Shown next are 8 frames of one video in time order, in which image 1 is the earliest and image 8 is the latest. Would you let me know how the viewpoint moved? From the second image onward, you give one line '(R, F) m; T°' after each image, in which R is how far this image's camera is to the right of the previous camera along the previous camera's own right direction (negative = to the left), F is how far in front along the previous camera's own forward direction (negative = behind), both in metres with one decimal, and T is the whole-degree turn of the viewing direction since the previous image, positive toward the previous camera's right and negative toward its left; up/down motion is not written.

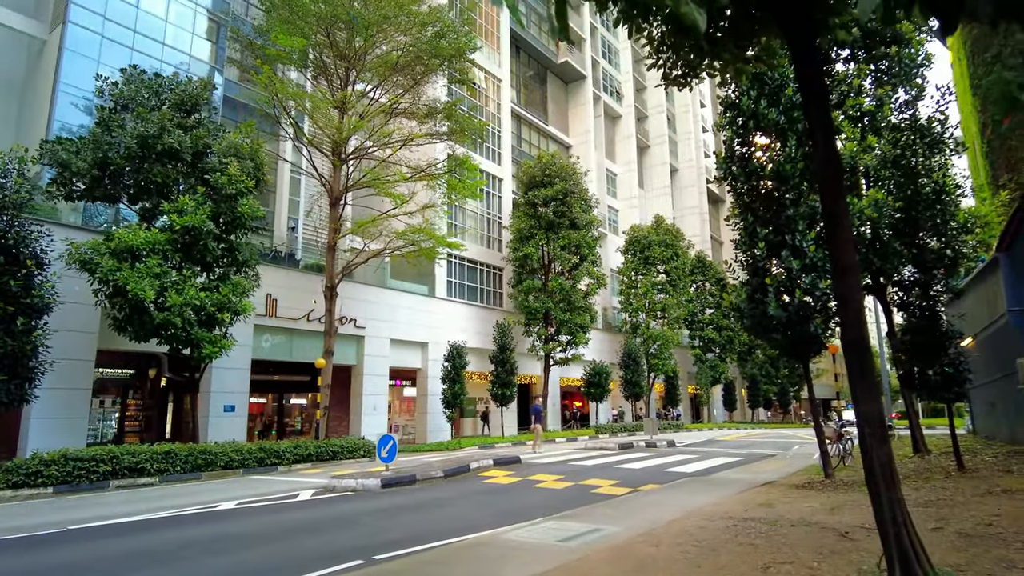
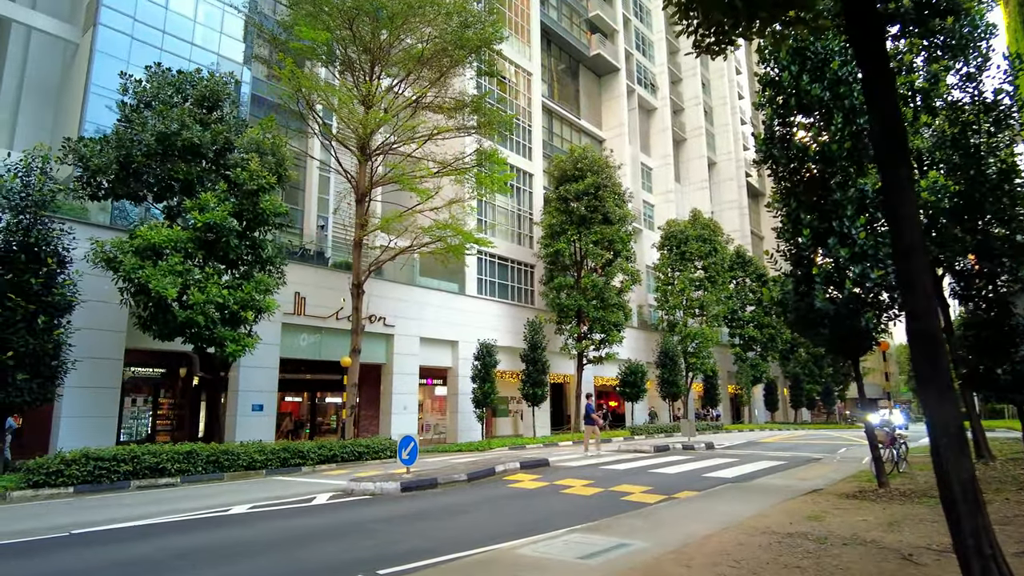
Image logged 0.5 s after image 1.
(+0.2, +0.6) m; -3°
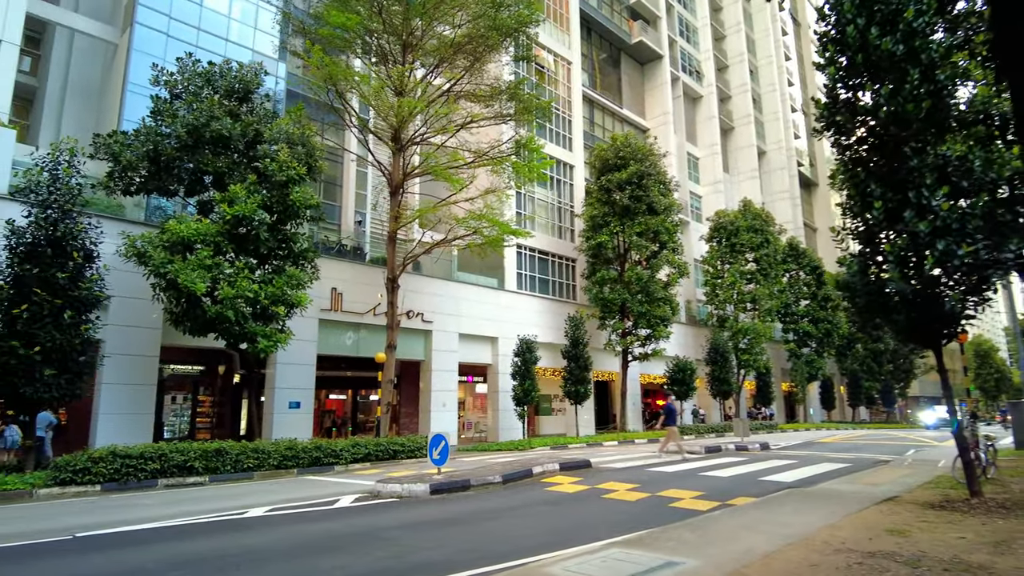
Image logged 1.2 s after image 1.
(+0.2, +0.8) m; -4°
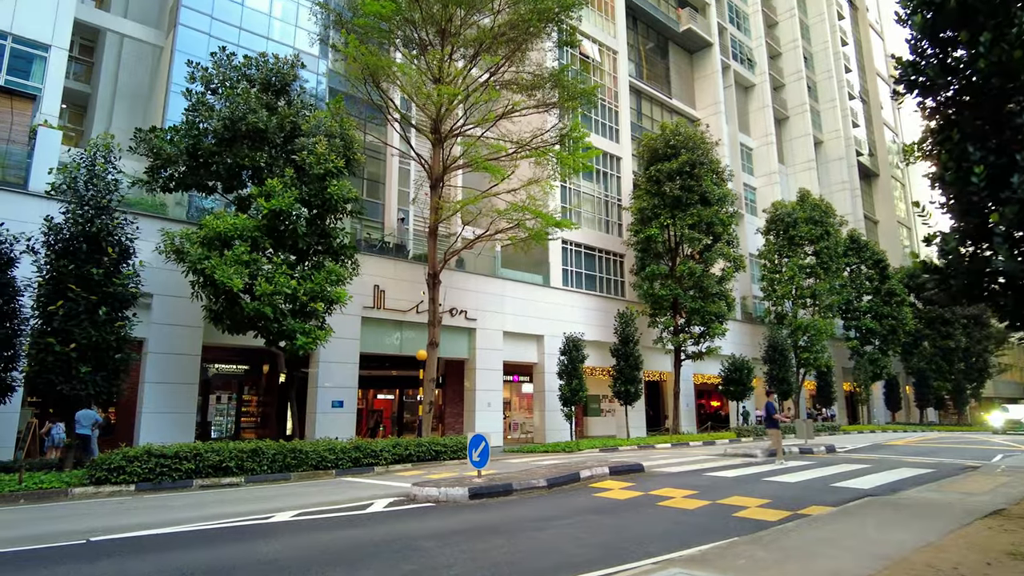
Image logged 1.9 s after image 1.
(+0.1, +0.8) m; -4°
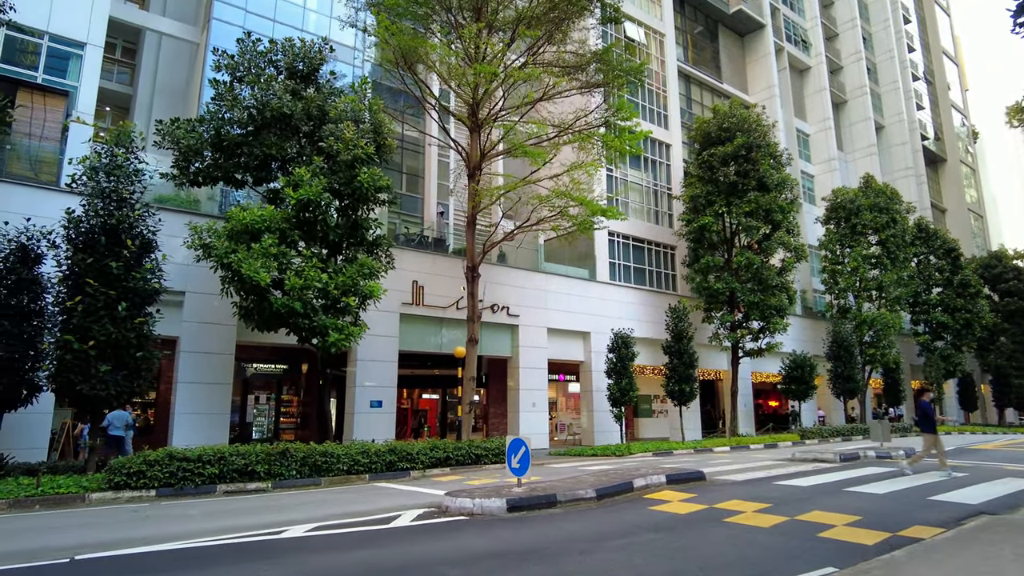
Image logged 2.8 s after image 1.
(+0.1, +1.1) m; -4°
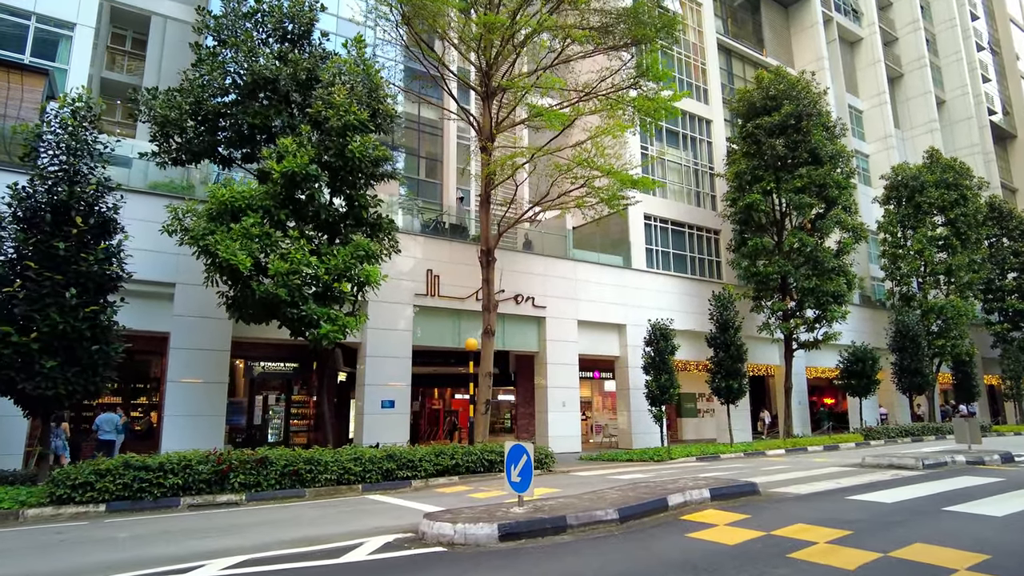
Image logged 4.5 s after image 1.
(+0.5, +1.9) m; -4°
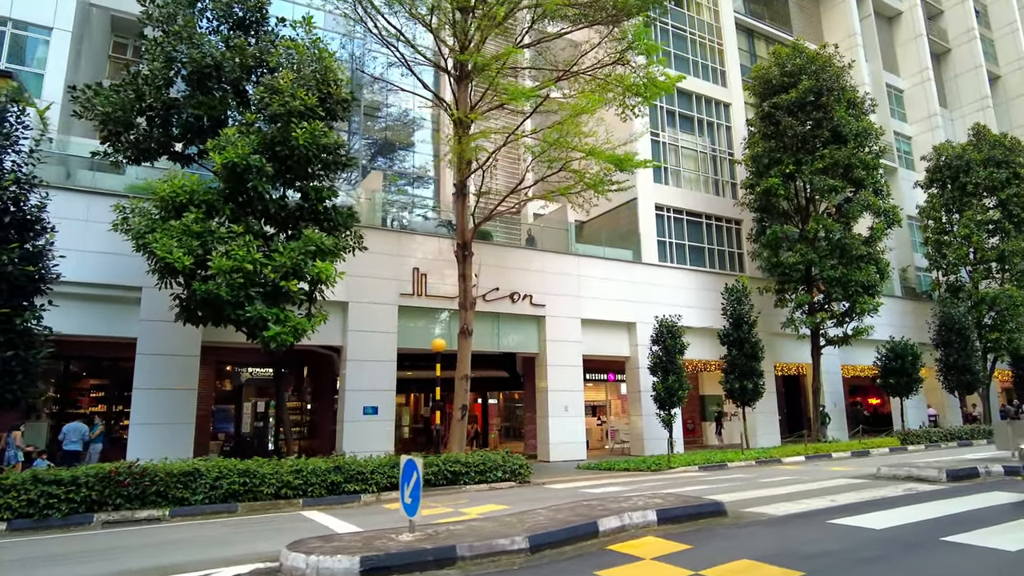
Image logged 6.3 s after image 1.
(+1.5, +1.2) m; -4°
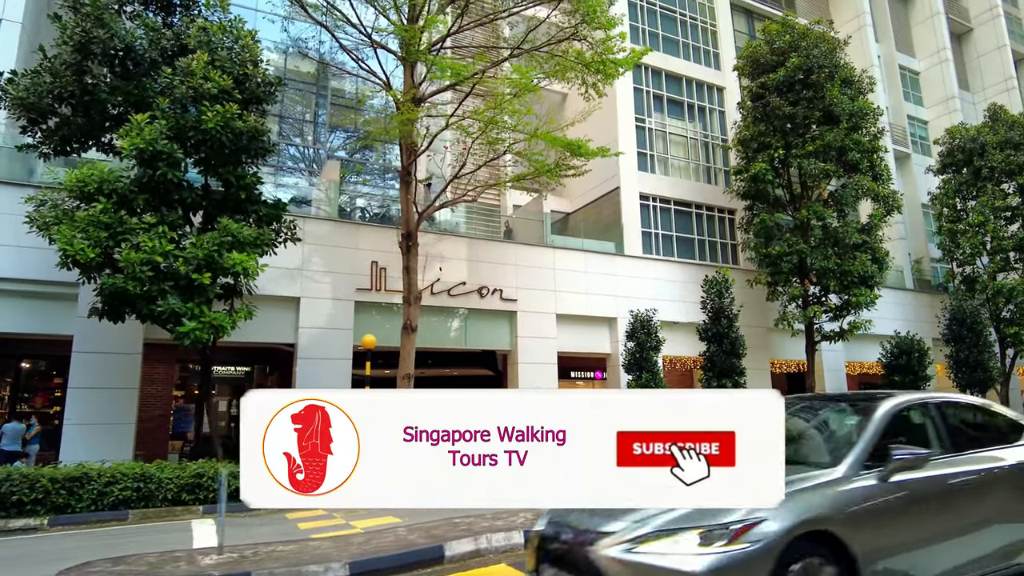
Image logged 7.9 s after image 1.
(+1.7, +0.9) m; -2°
